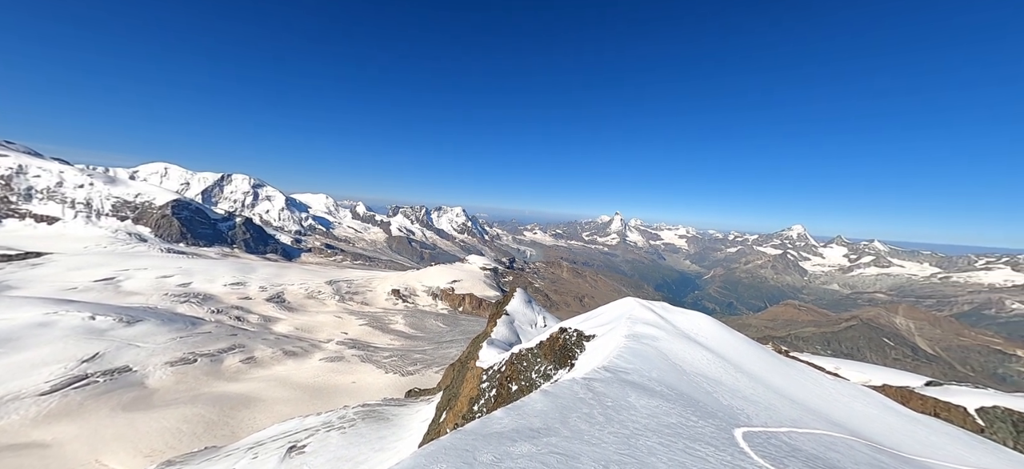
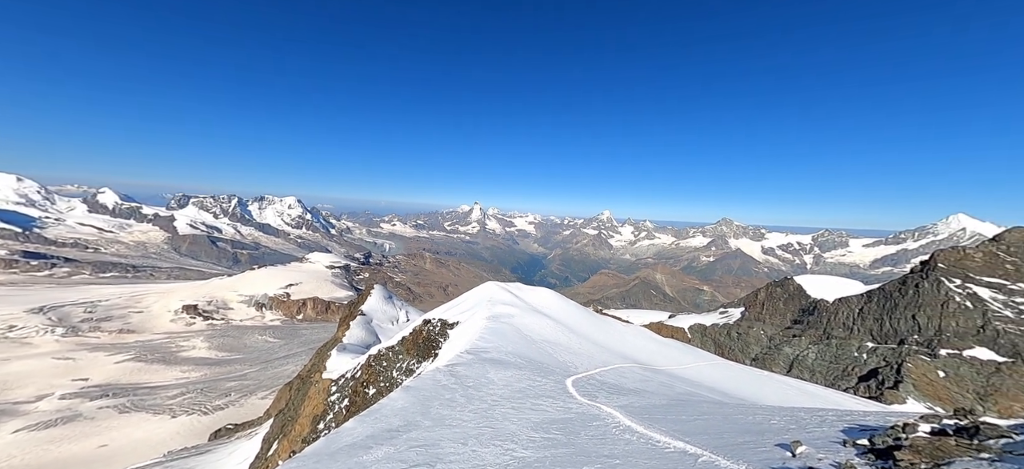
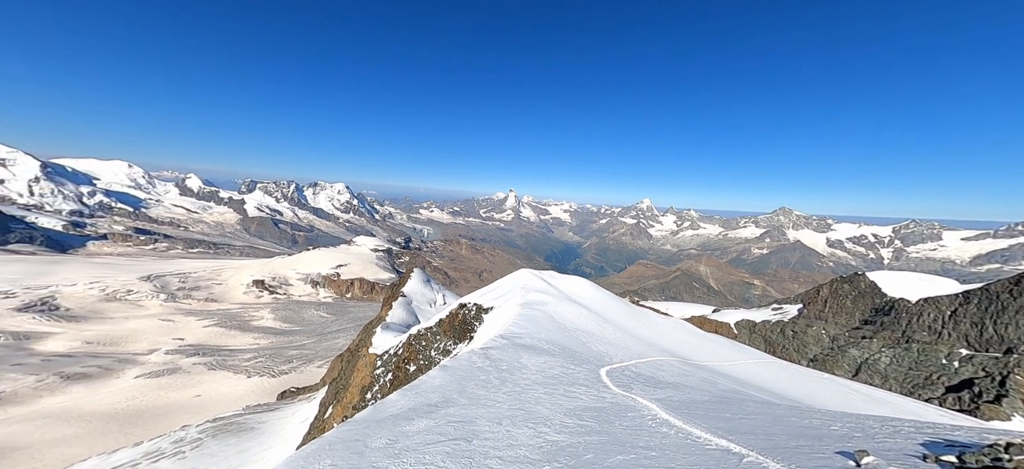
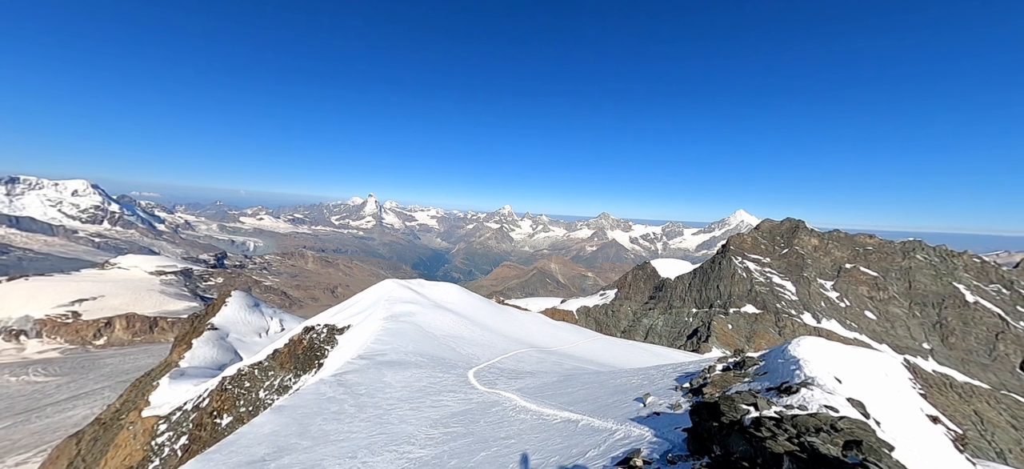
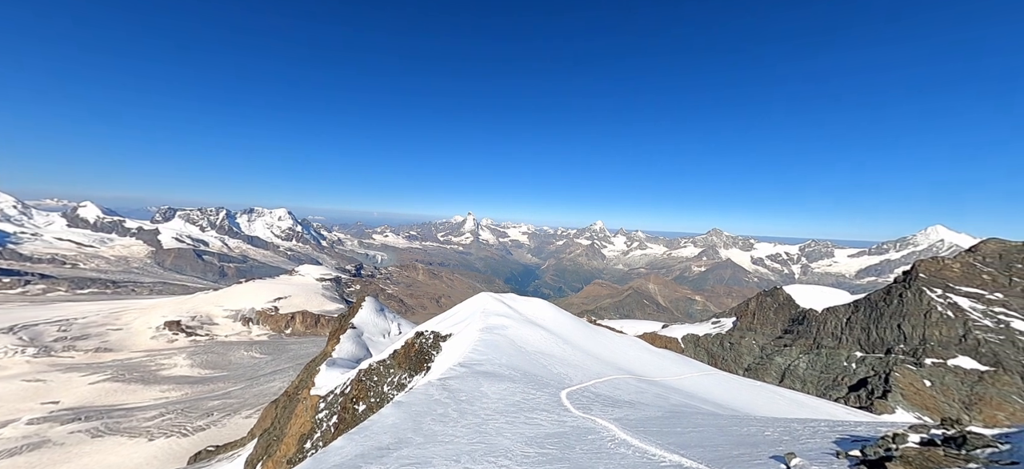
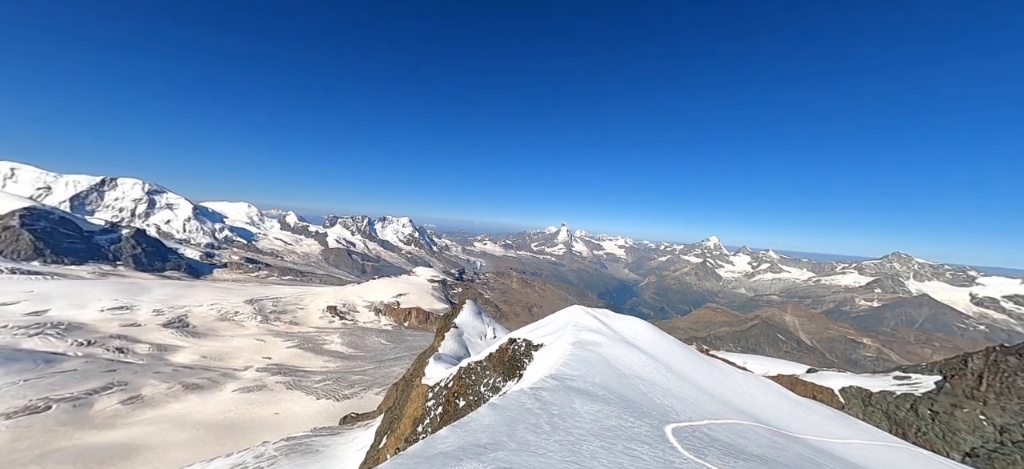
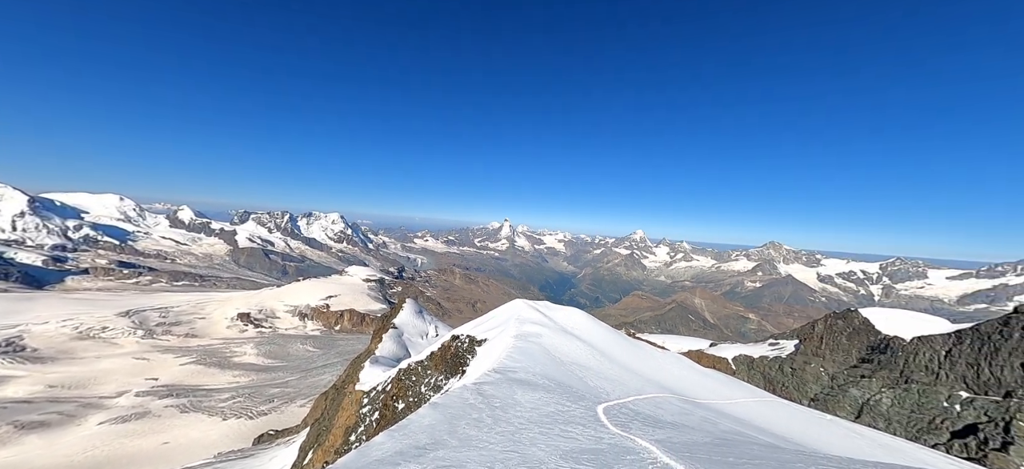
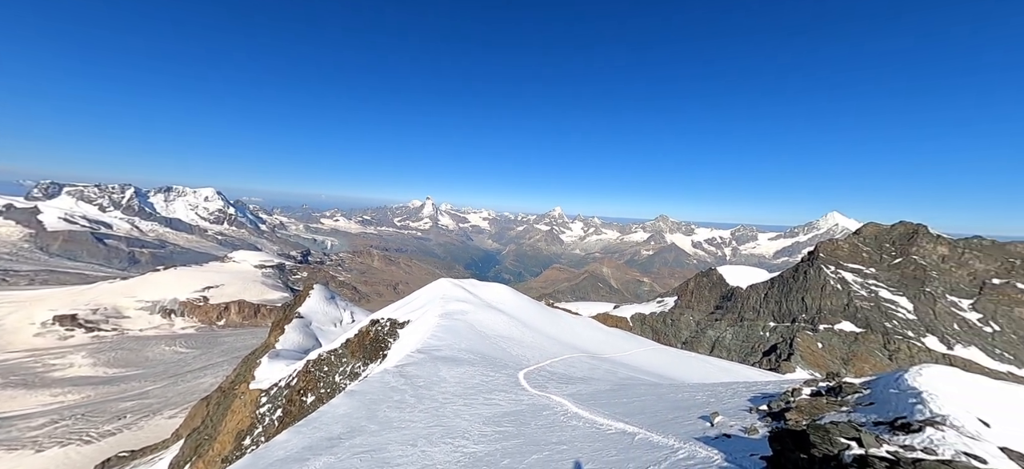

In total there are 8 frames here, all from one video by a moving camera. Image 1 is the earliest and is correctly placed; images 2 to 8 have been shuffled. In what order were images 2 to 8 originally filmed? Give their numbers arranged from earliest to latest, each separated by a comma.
6, 7, 5, 3, 2, 8, 4
